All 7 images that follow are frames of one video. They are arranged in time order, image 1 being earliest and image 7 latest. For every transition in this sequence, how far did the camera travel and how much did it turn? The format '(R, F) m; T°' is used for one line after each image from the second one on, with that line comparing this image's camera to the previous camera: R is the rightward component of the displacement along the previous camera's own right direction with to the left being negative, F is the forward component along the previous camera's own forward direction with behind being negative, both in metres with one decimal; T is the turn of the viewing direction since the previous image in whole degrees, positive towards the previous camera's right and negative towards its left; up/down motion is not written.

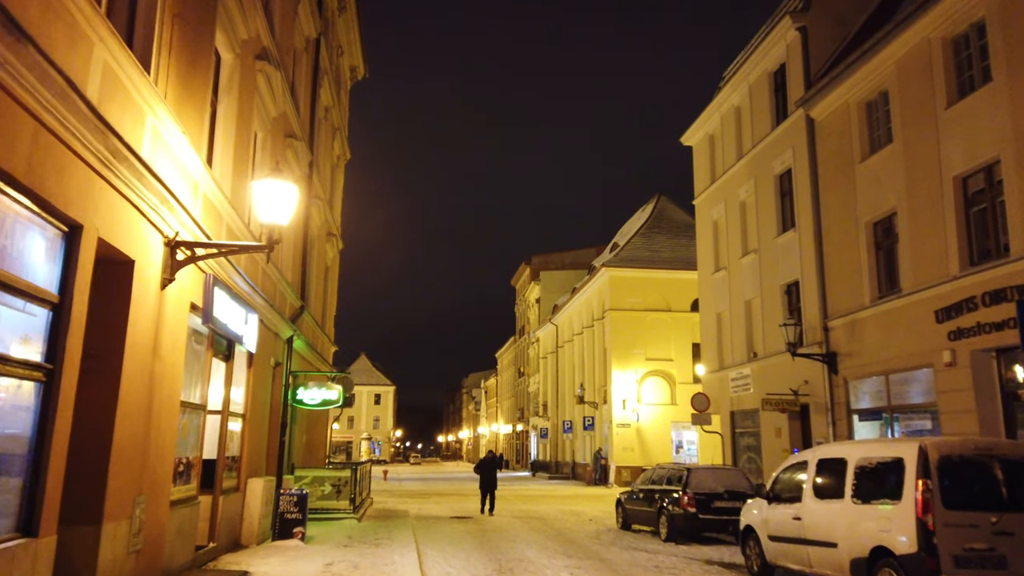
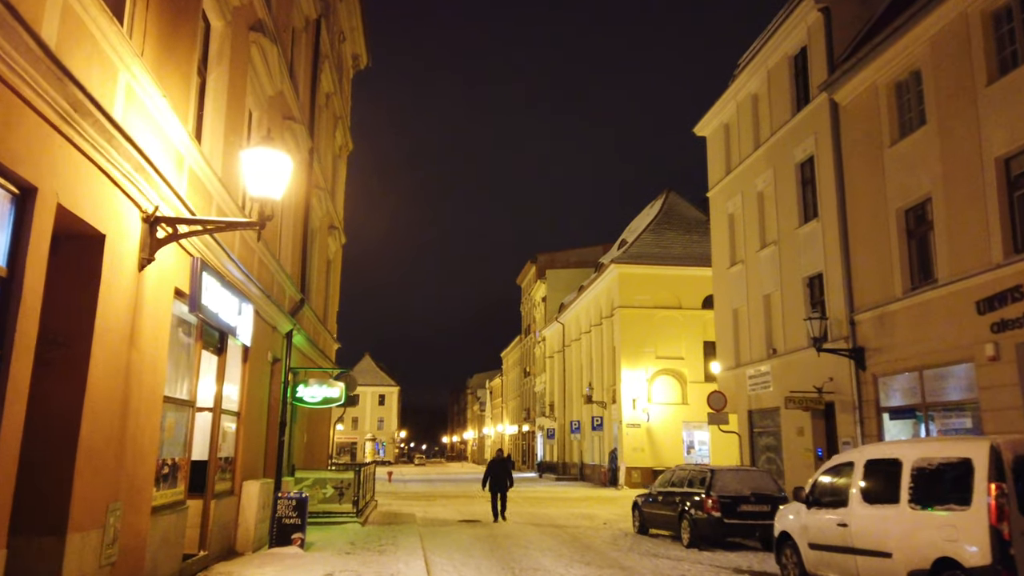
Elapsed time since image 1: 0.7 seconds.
(-0.2, +0.9) m; 0°
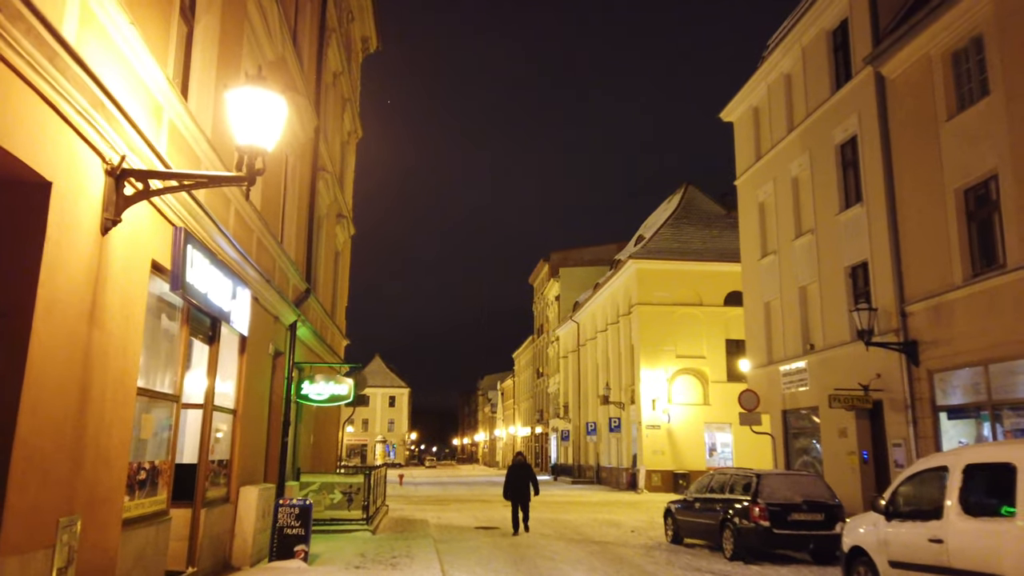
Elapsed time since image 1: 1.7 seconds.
(-0.3, +1.3) m; -1°
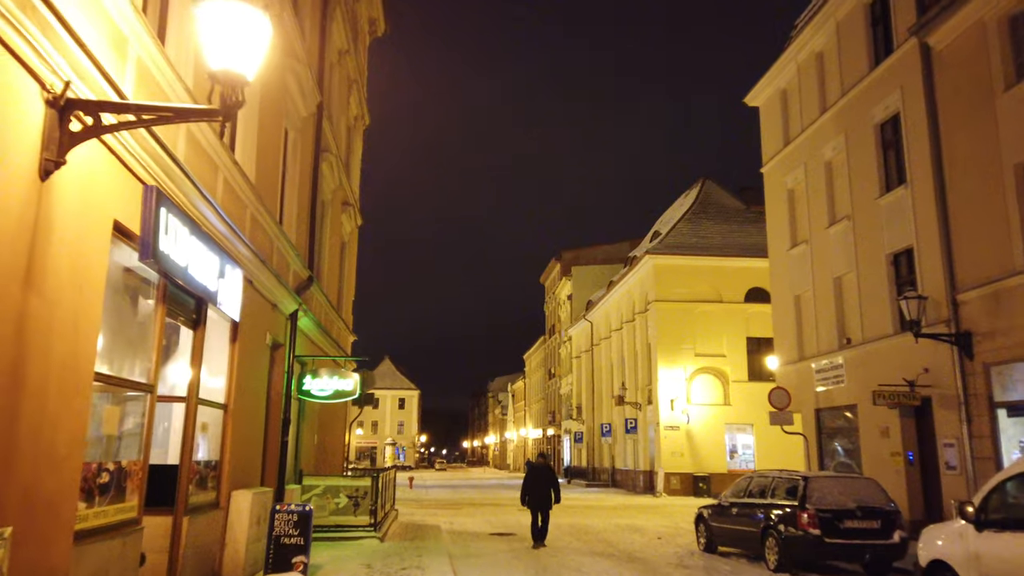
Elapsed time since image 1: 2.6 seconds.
(-0.2, +1.2) m; -1°
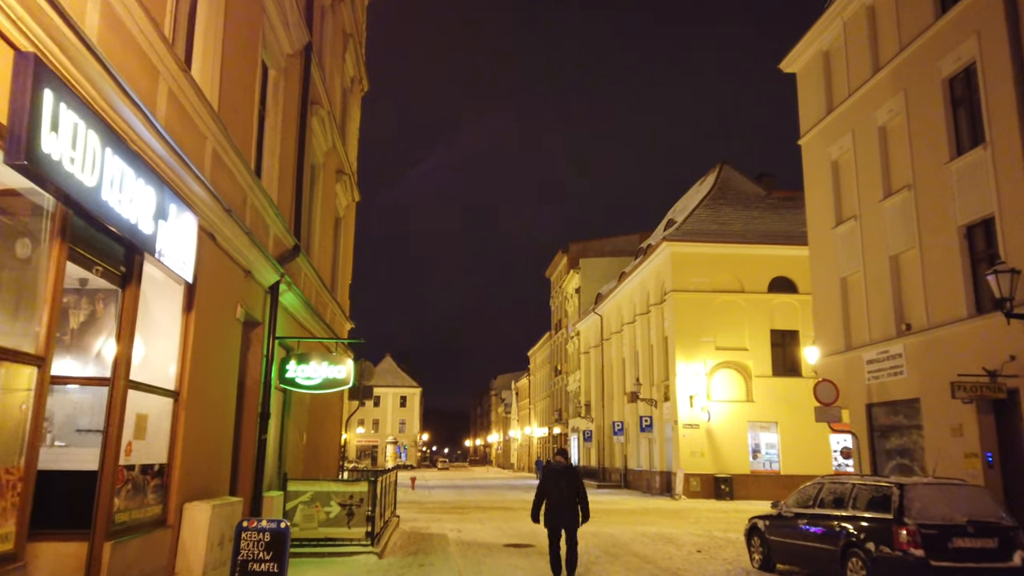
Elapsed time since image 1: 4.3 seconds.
(-0.3, +2.2) m; 0°
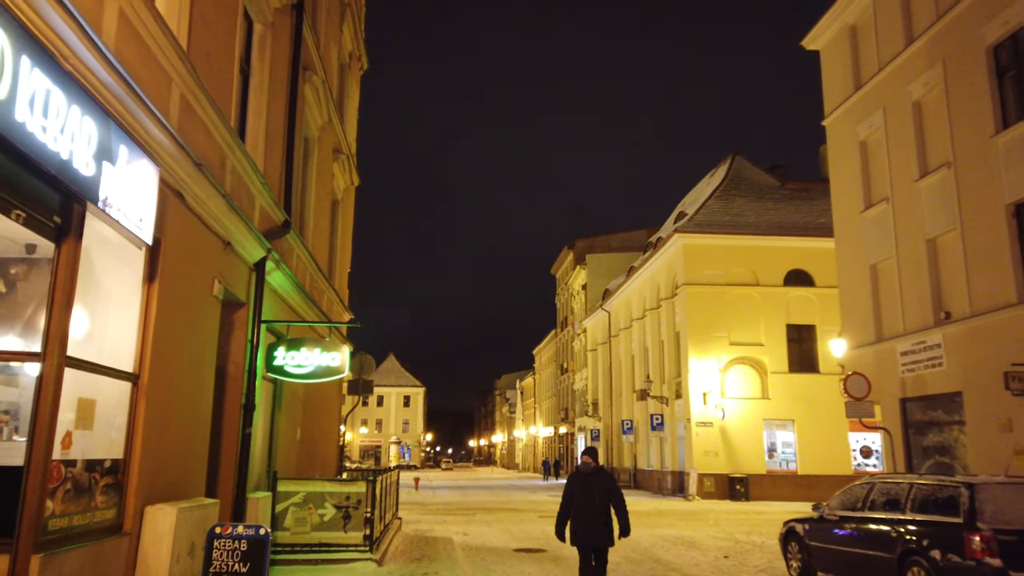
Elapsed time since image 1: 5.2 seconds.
(-0.1, +1.1) m; 0°
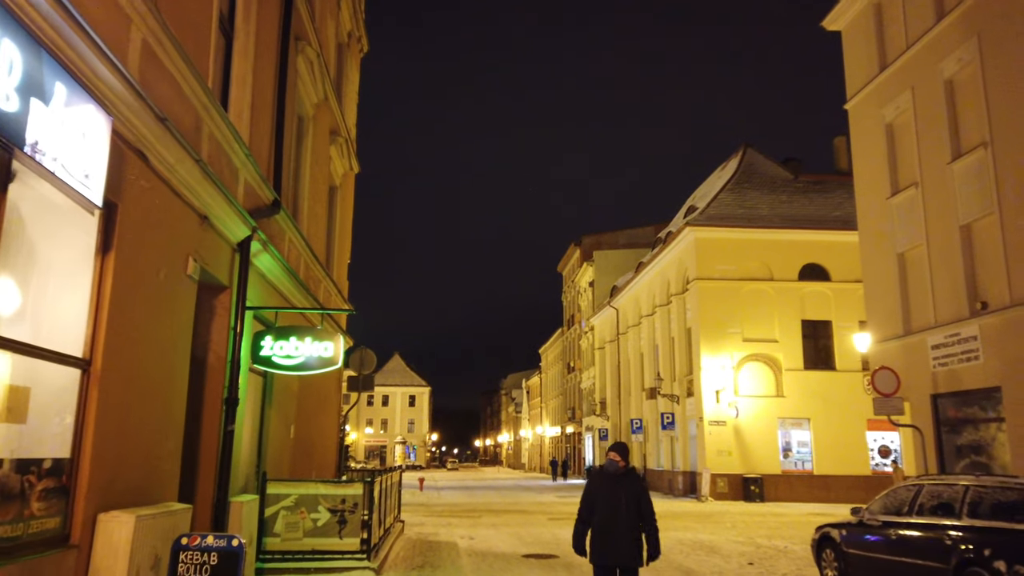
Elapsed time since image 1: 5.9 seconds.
(-0.1, +0.9) m; 0°
